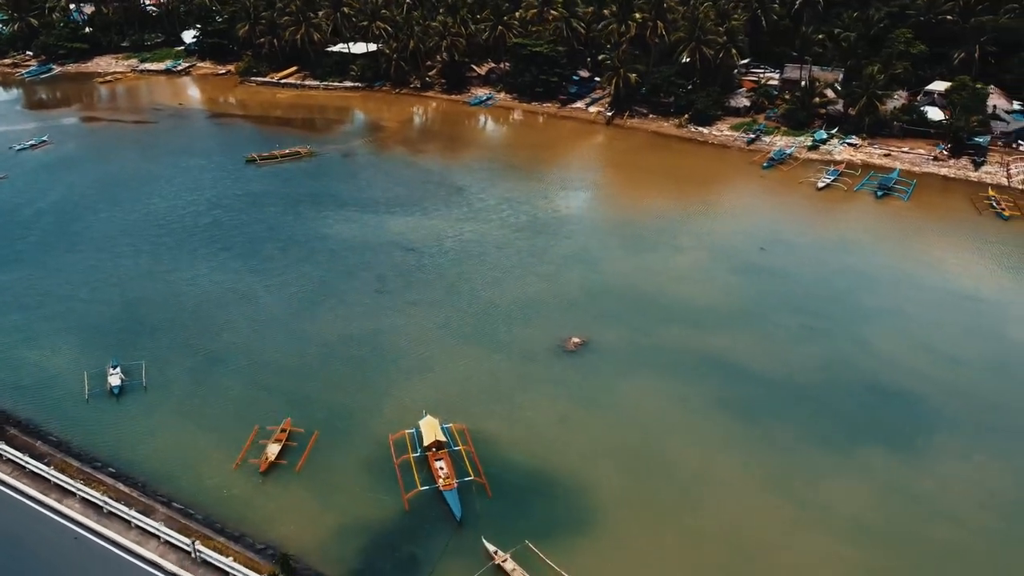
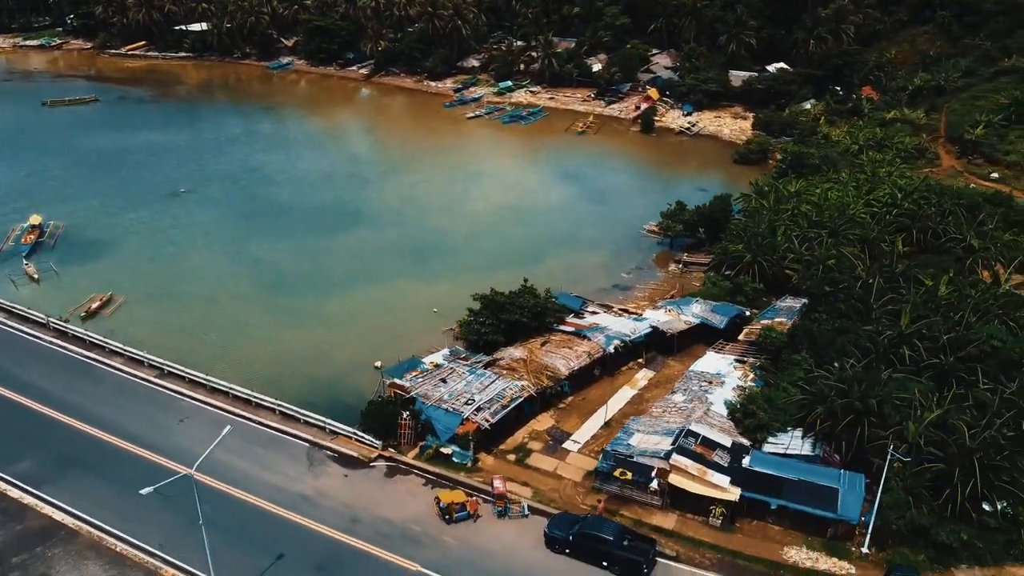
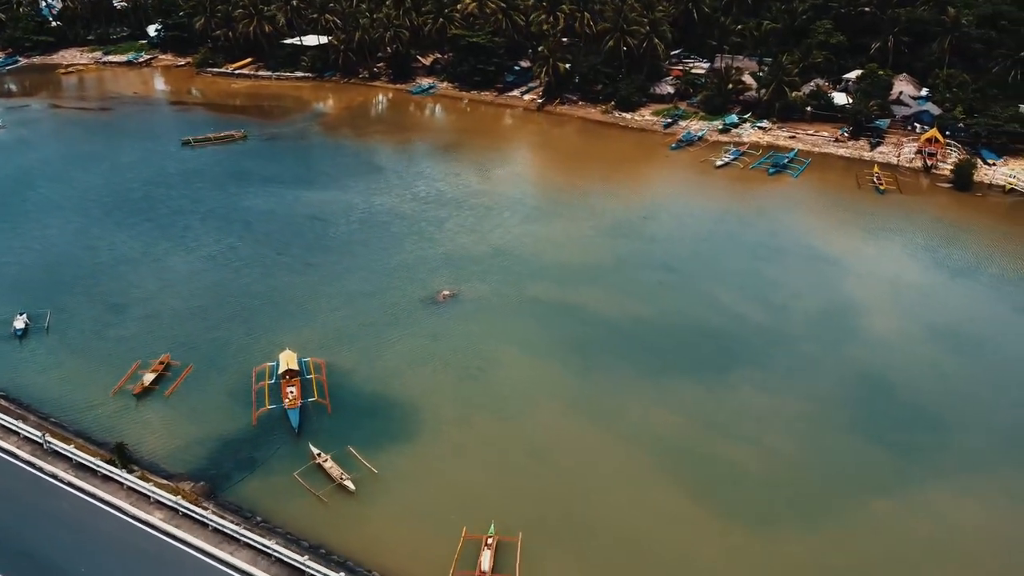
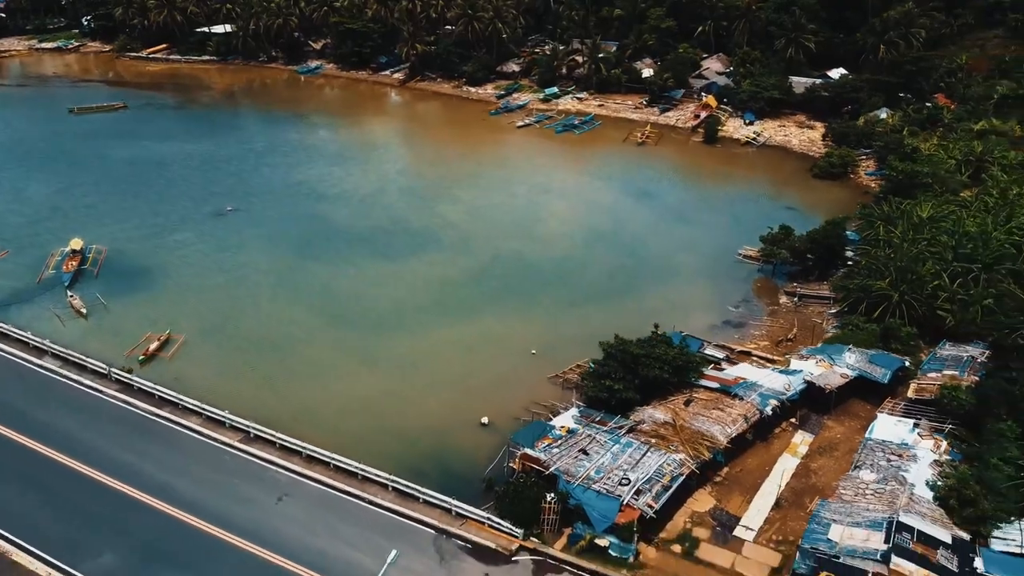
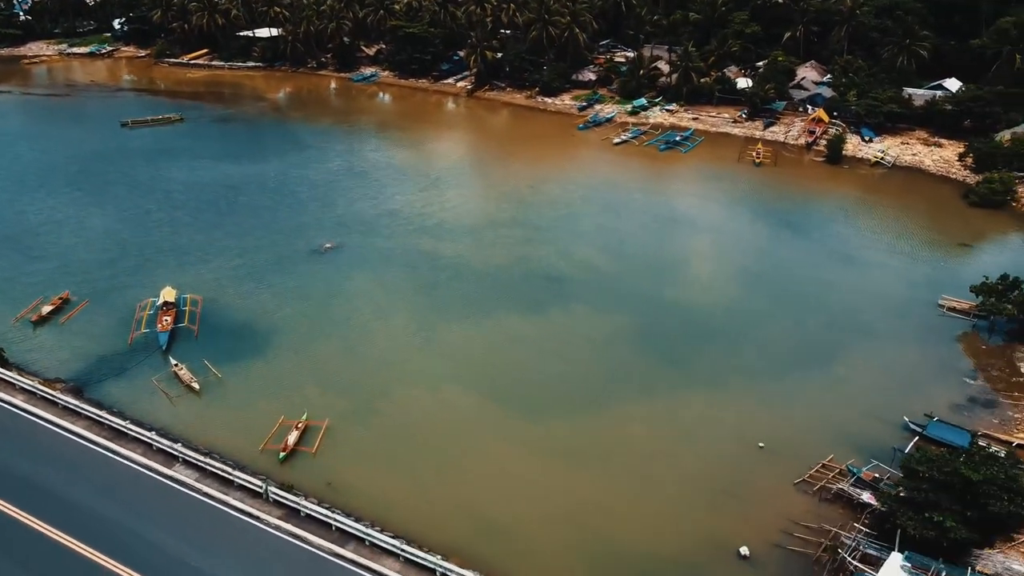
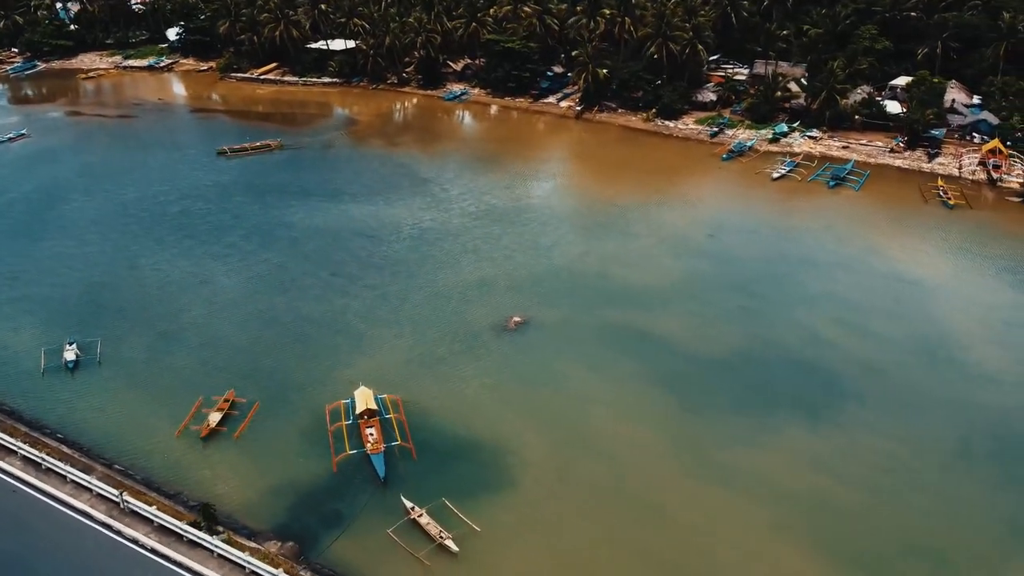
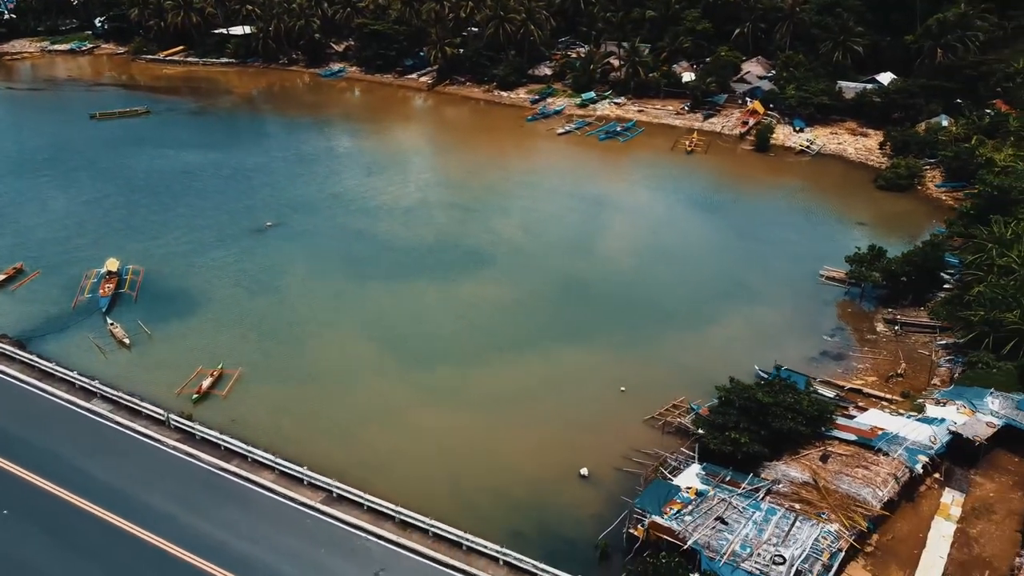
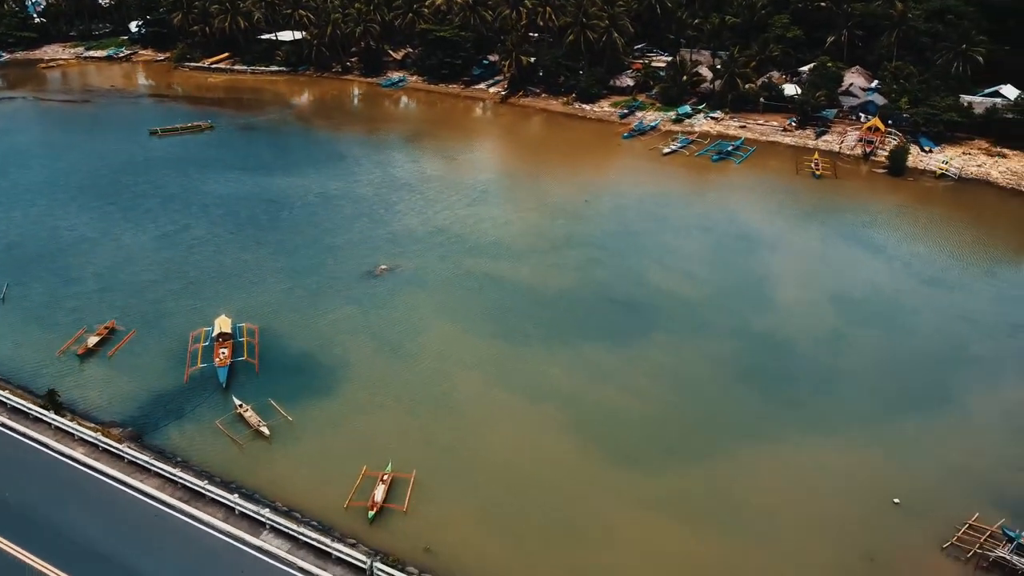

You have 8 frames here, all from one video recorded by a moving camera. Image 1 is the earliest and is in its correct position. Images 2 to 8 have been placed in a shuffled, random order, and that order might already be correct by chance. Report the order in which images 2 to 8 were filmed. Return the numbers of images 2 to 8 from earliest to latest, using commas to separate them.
6, 3, 8, 5, 7, 4, 2
